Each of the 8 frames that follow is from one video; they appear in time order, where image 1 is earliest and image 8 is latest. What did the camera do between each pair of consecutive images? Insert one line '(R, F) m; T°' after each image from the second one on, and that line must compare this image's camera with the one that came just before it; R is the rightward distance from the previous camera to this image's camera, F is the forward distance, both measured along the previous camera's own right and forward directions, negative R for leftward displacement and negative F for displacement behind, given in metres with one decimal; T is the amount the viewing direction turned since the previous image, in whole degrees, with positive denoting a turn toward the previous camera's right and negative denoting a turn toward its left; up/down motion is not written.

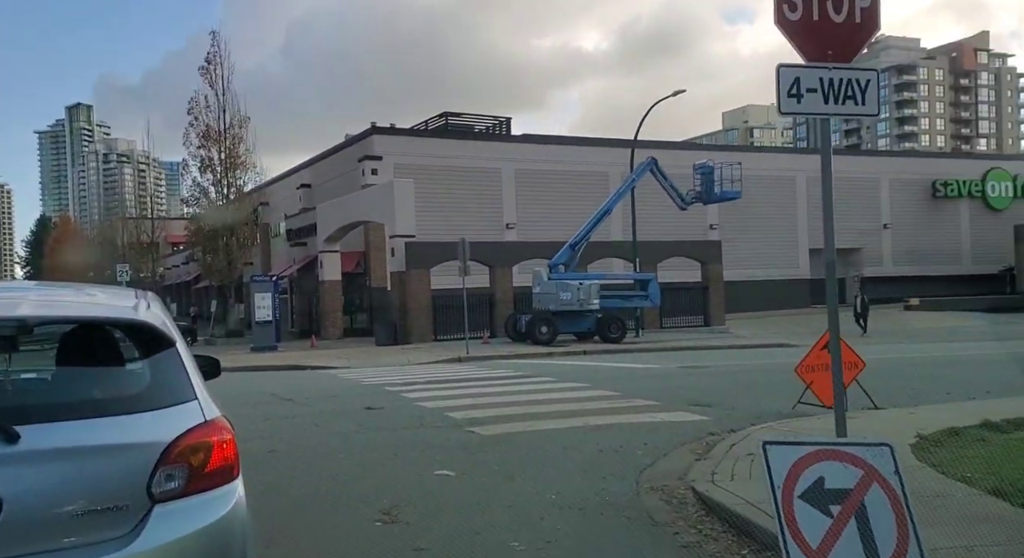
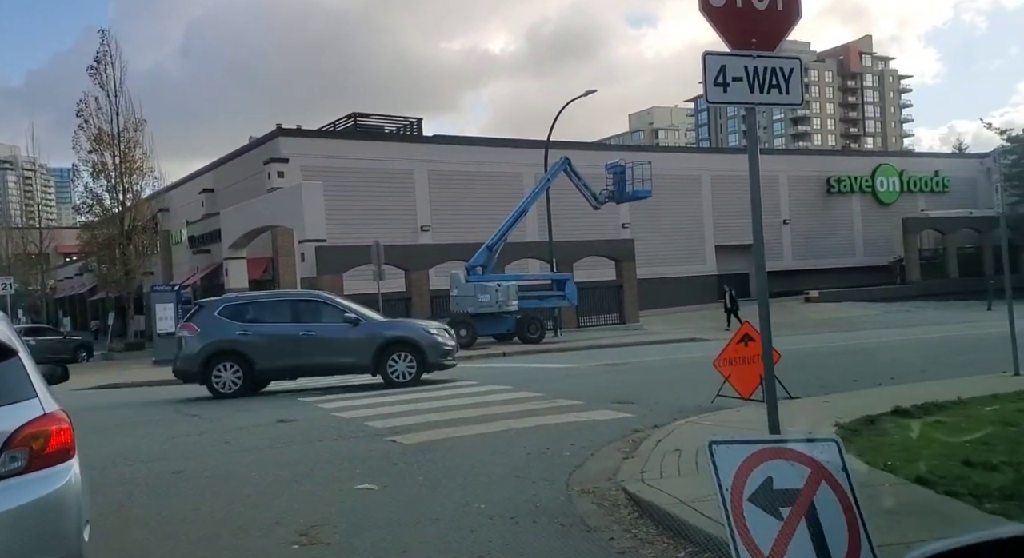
(-0.1, +0.2) m; +5°
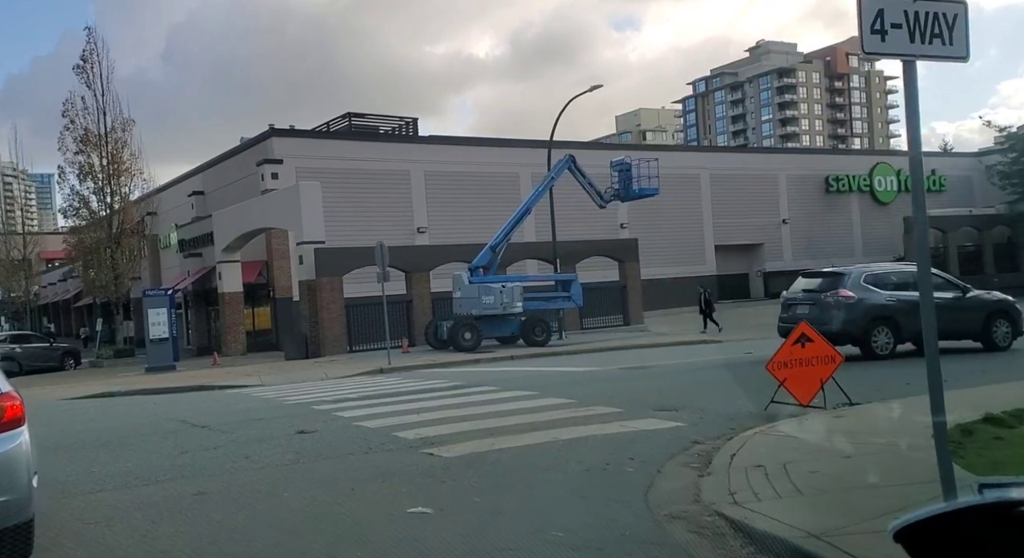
(-0.5, +0.8) m; +1°
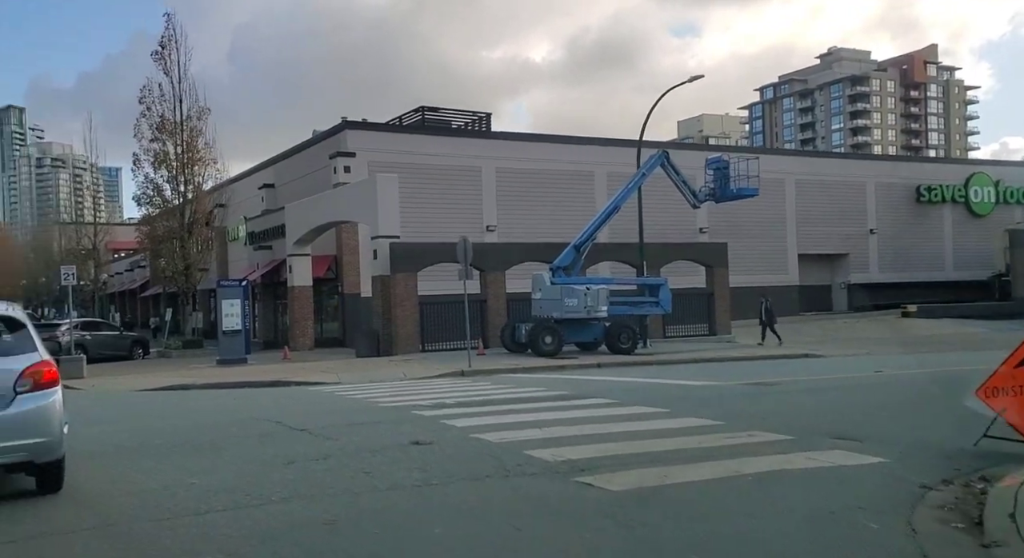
(-0.9, +1.4) m; -3°
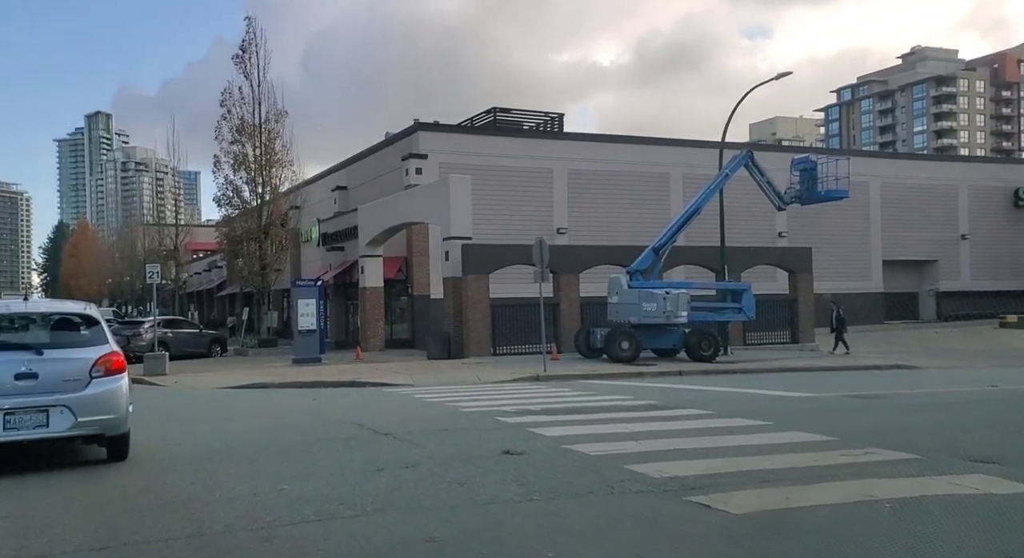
(-0.3, +0.7) m; -4°
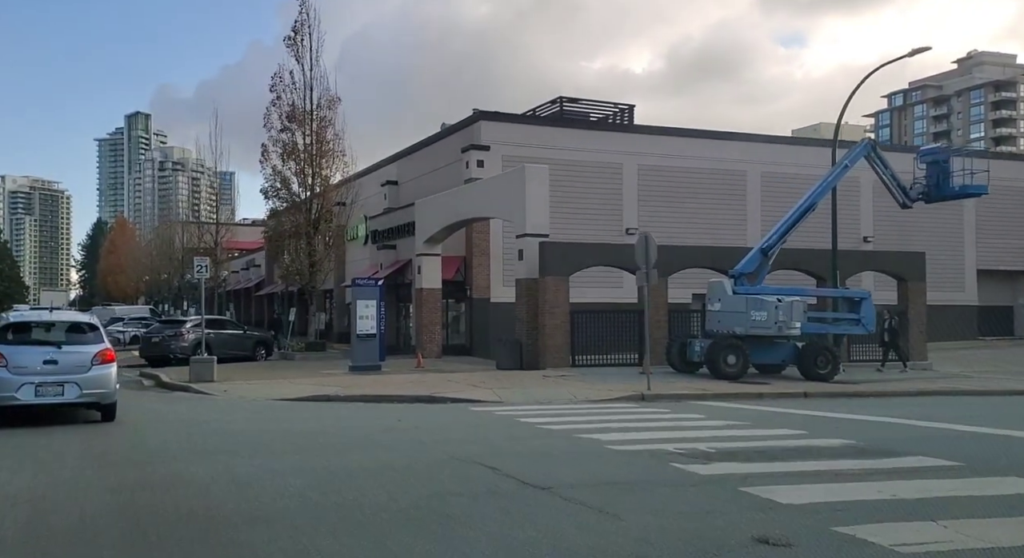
(-1.4, +3.1) m; -2°
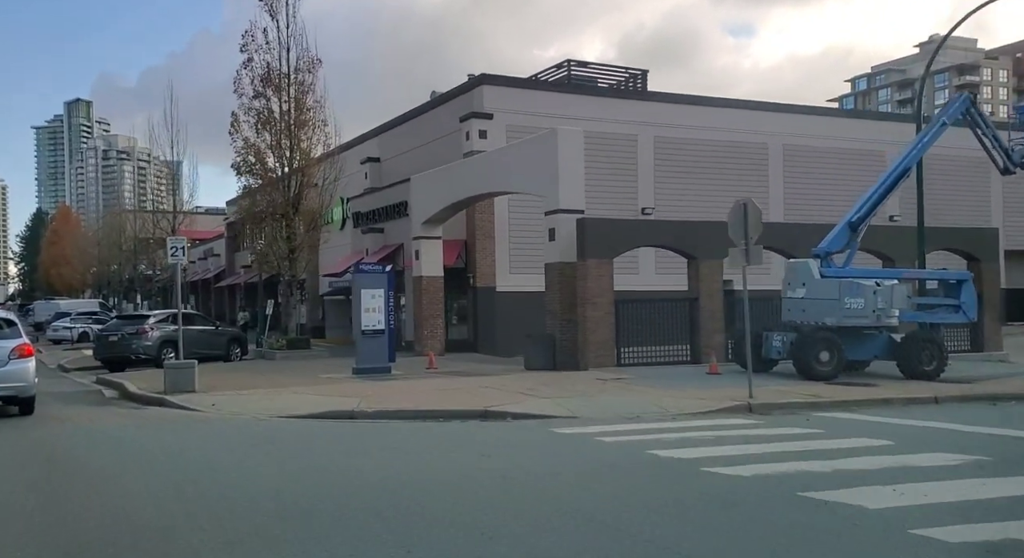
(-1.8, +4.2) m; +3°
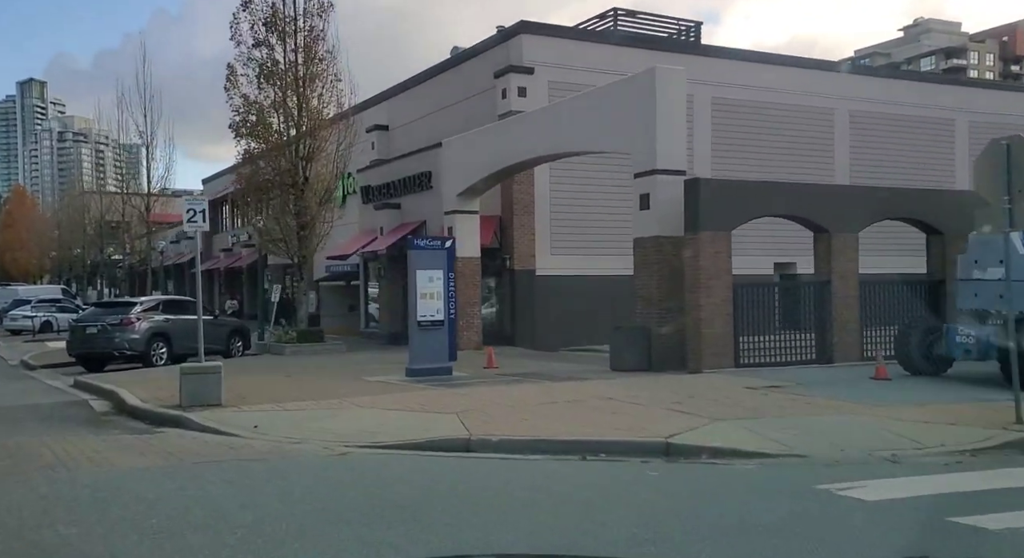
(-2.3, +4.7) m; +2°
